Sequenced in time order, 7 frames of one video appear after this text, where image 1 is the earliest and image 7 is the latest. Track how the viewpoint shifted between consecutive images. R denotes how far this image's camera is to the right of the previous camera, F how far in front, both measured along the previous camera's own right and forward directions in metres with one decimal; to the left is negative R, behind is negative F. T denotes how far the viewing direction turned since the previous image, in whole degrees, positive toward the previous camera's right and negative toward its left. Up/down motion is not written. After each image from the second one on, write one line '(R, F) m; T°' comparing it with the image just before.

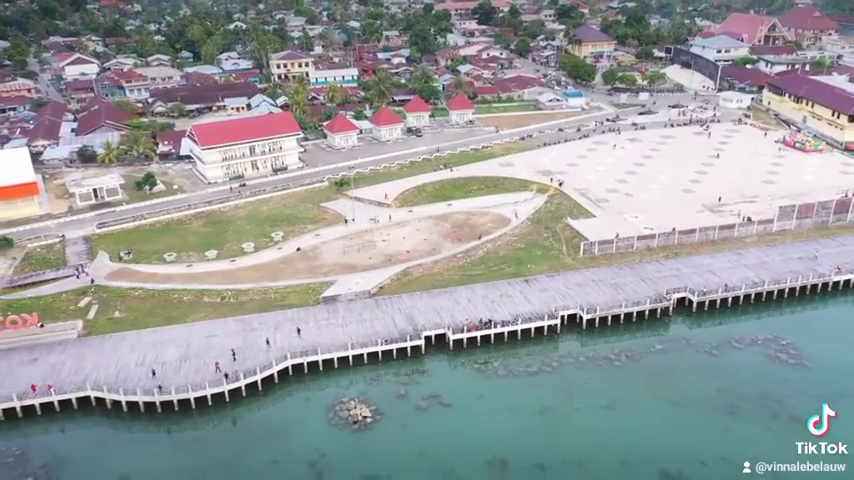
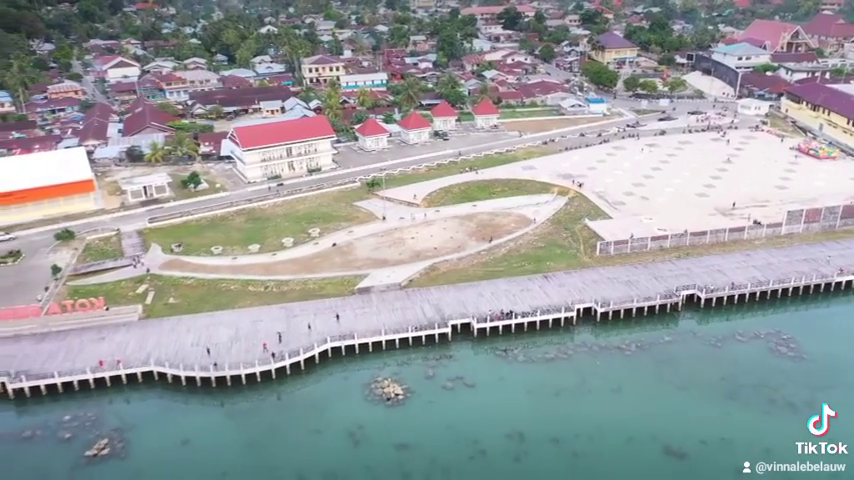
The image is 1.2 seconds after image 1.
(-0.3, -3.0) m; -2°
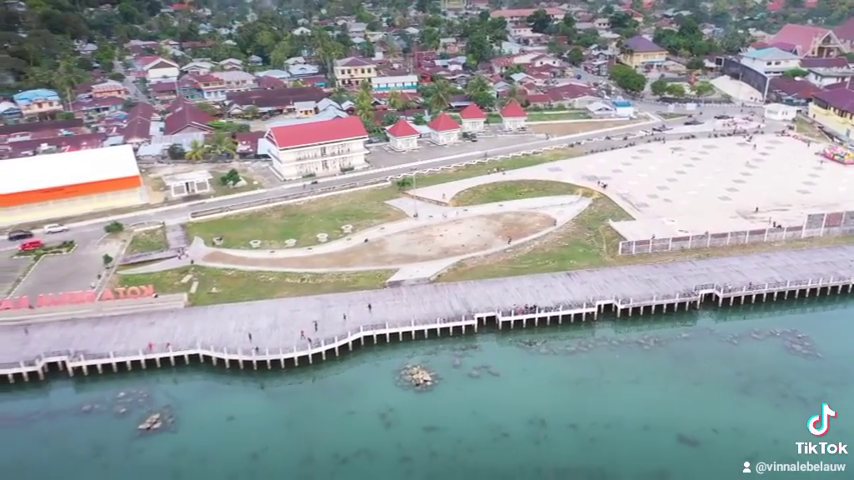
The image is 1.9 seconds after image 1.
(-0.2, -1.9) m; -2°
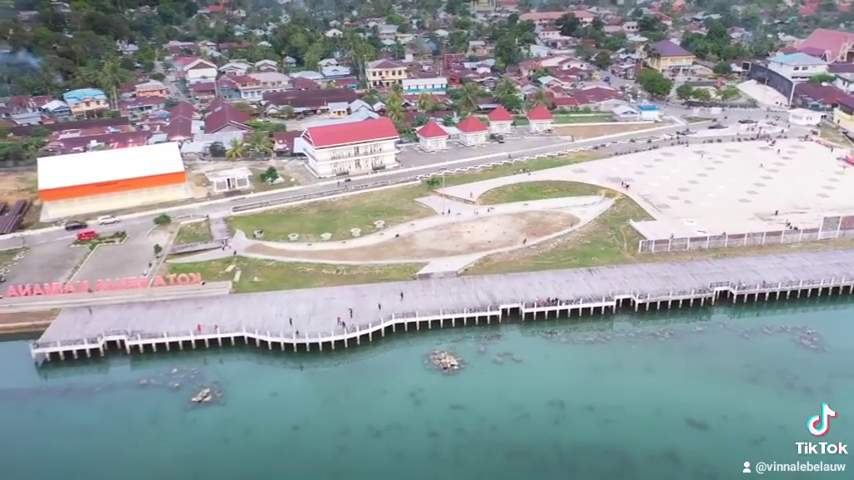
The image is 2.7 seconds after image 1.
(-0.2, -2.4) m; -2°
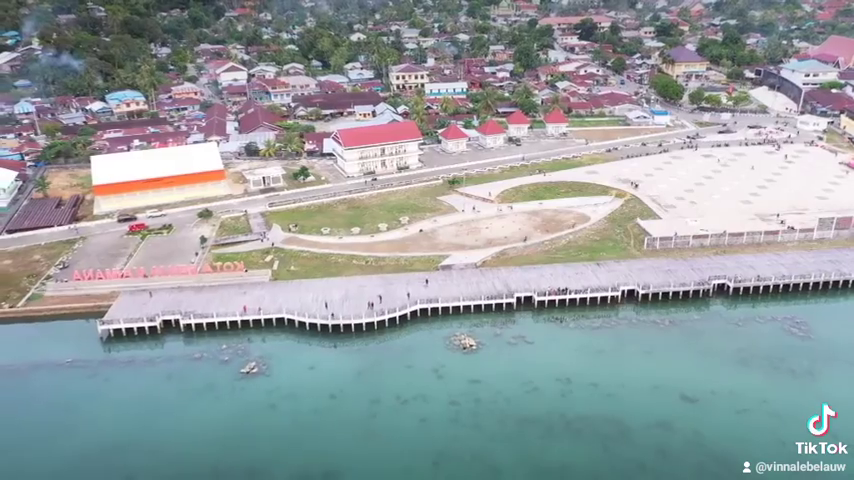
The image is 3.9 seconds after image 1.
(-0.3, -4.0) m; -1°
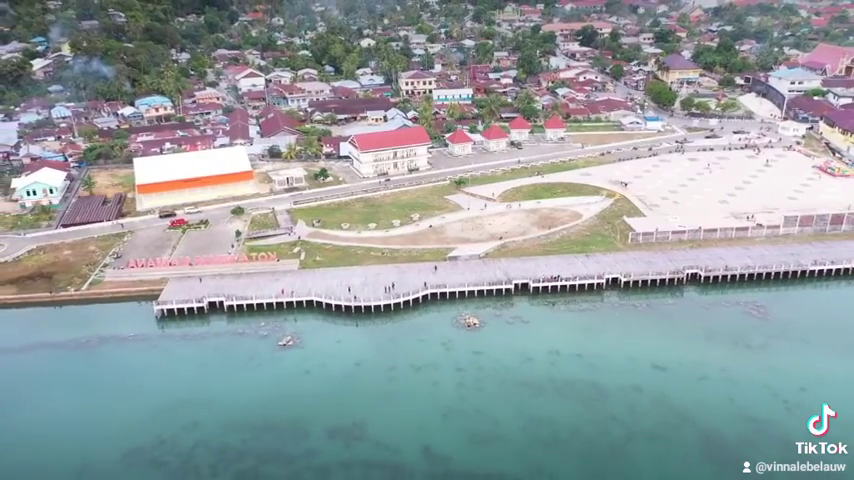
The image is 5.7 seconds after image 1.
(-0.3, -6.2) m; 0°
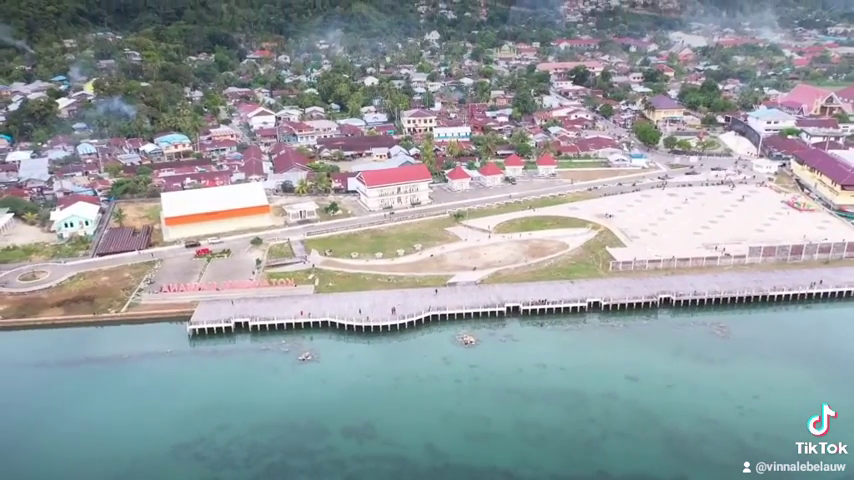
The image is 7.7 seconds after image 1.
(-0.2, -6.1) m; 0°
